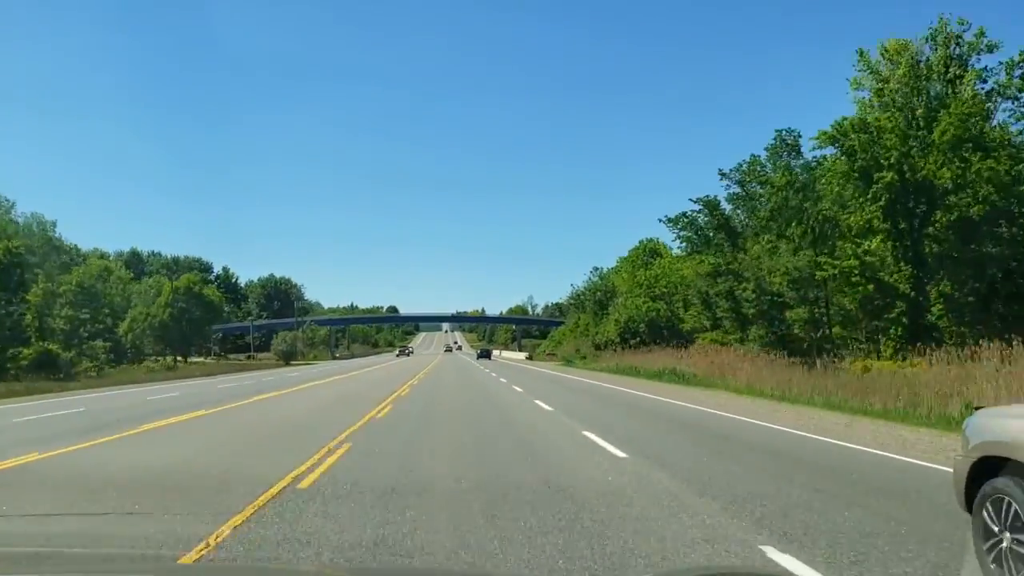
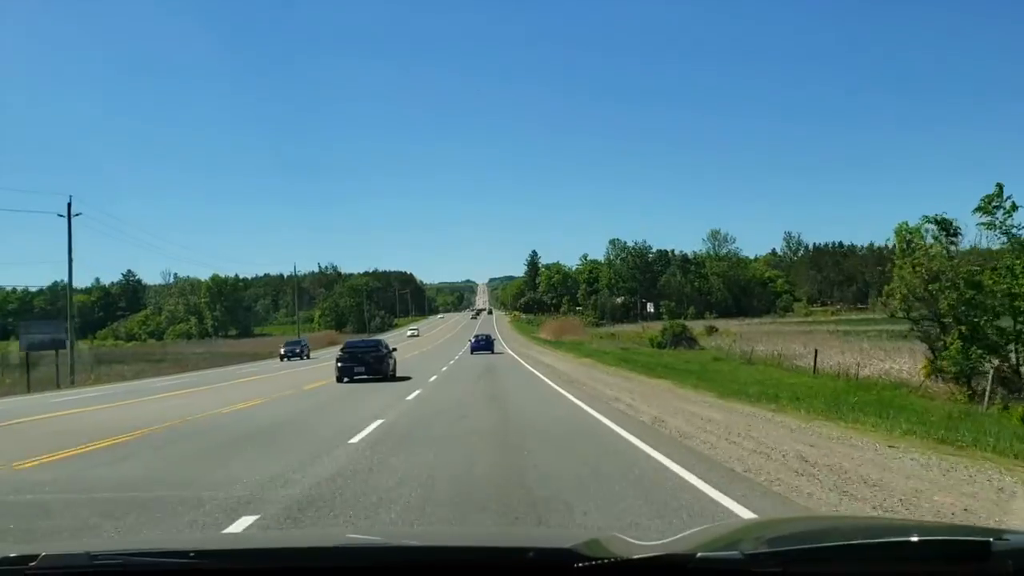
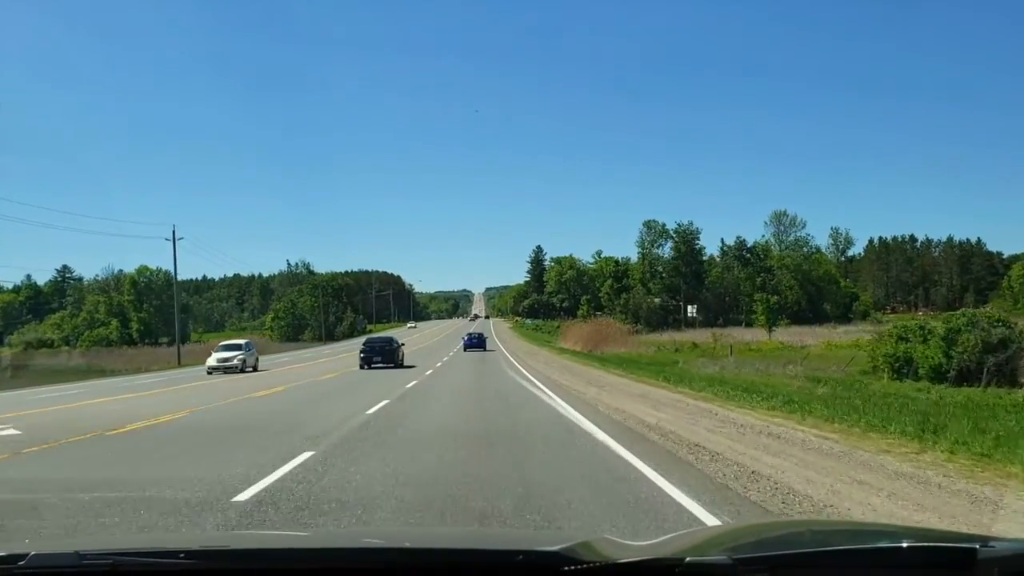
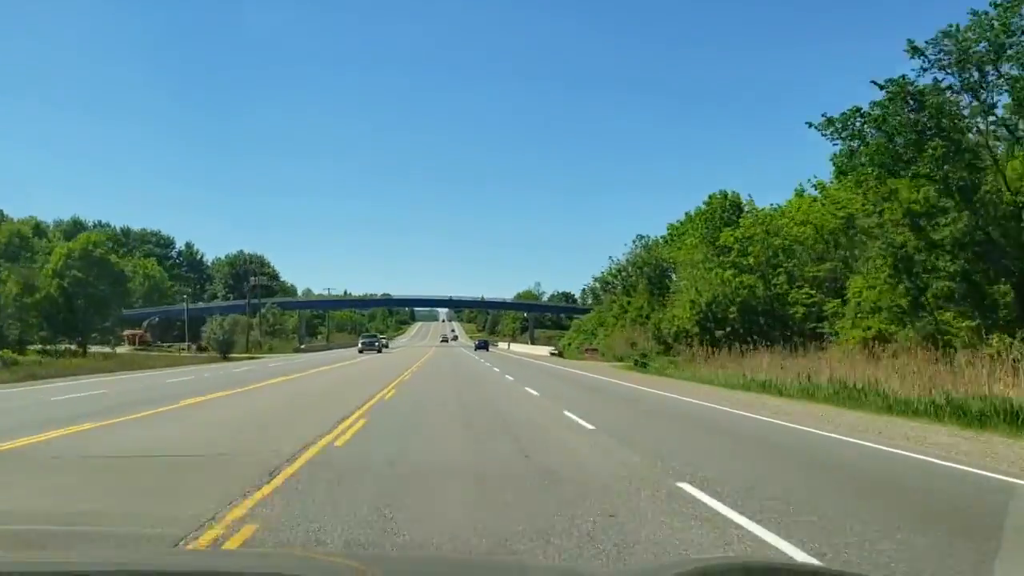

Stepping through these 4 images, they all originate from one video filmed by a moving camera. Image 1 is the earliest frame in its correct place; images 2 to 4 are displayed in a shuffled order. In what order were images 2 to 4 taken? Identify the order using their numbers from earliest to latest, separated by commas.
4, 2, 3
